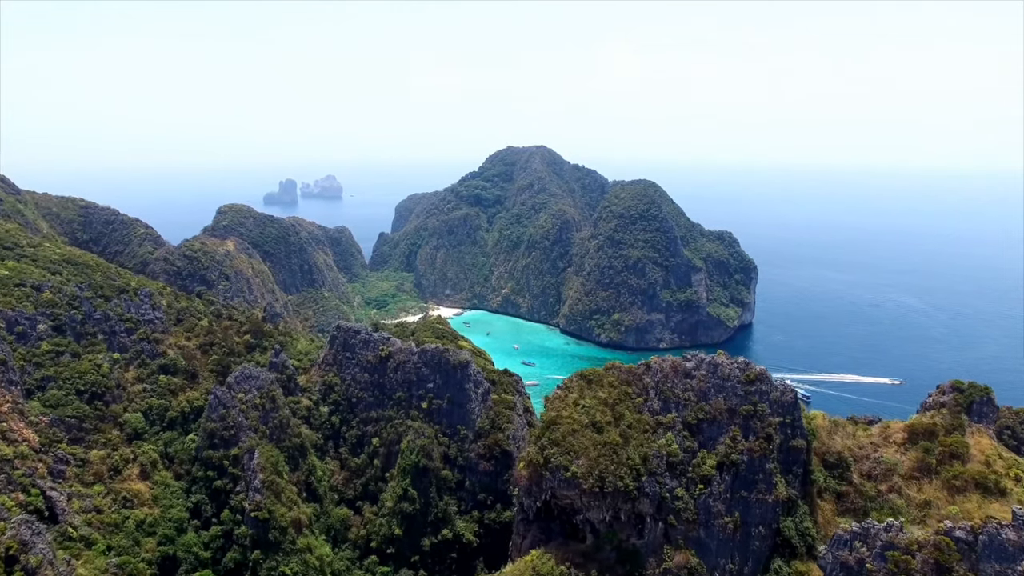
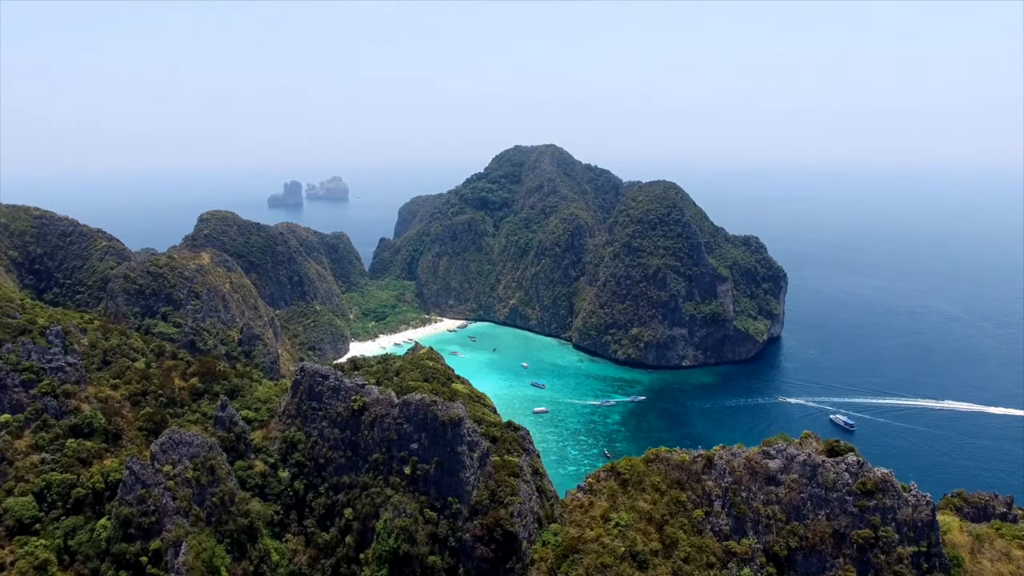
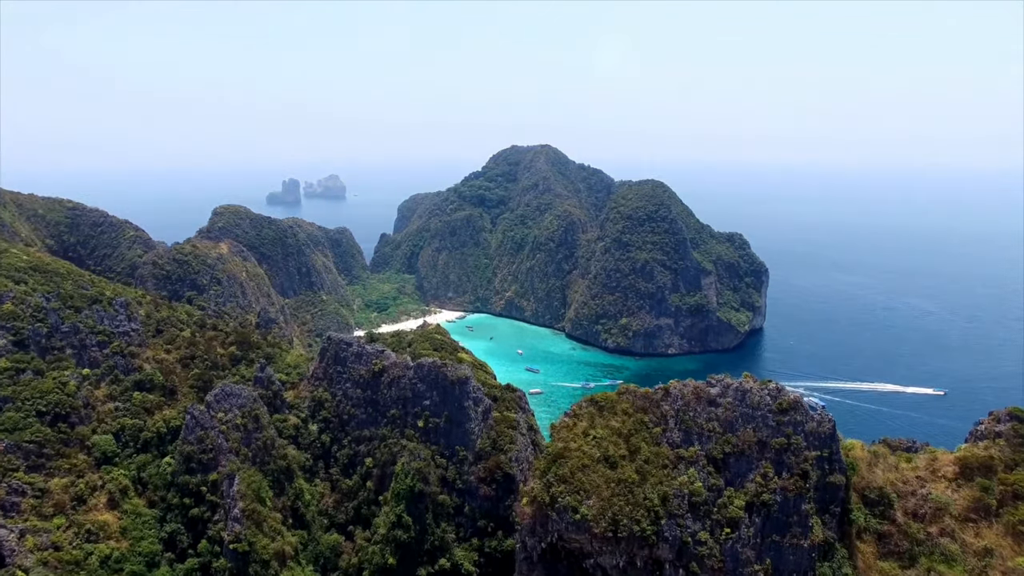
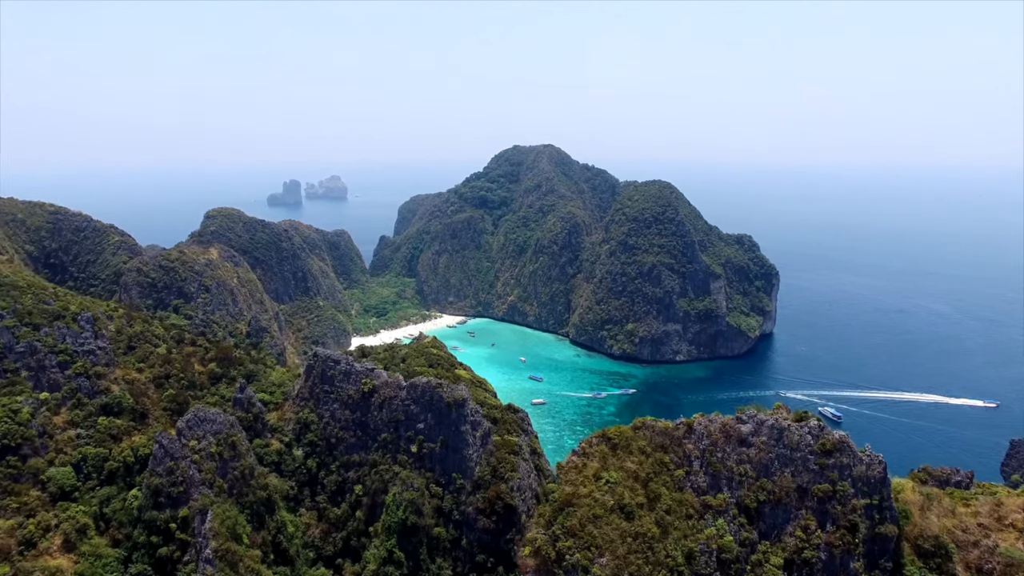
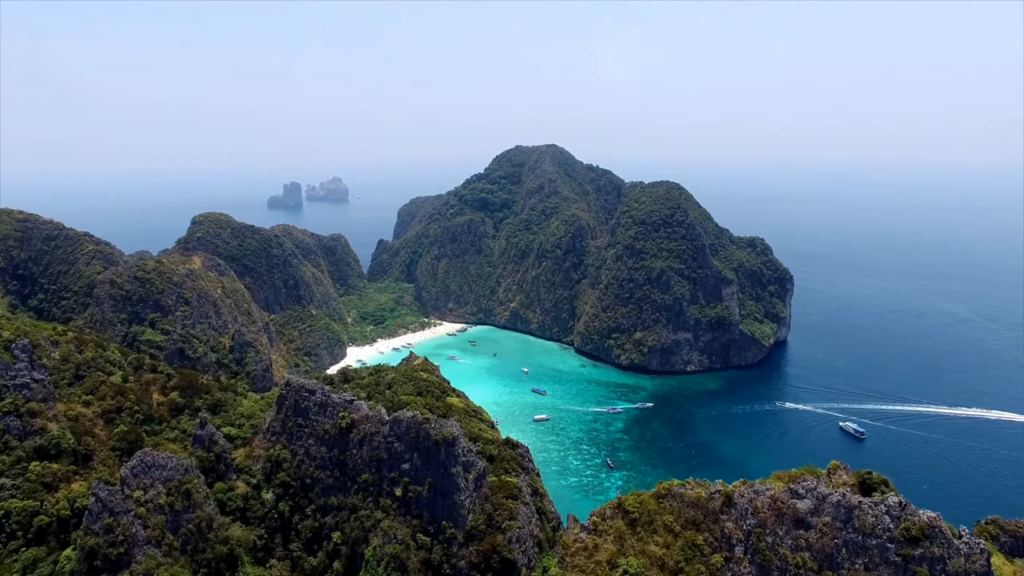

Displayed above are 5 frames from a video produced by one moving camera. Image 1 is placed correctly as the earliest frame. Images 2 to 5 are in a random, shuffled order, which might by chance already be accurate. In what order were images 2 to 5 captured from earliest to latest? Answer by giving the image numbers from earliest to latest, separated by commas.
3, 4, 2, 5
